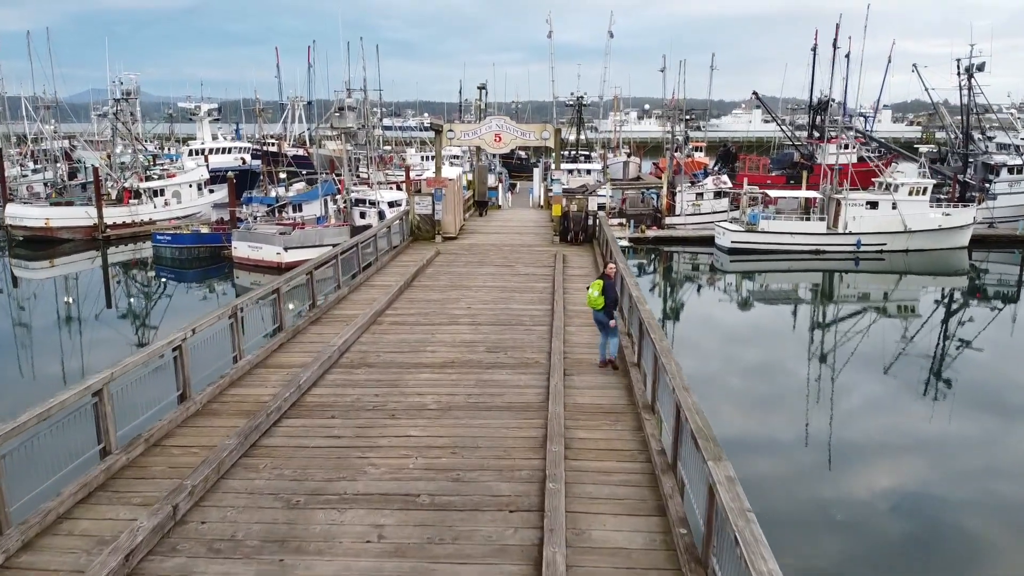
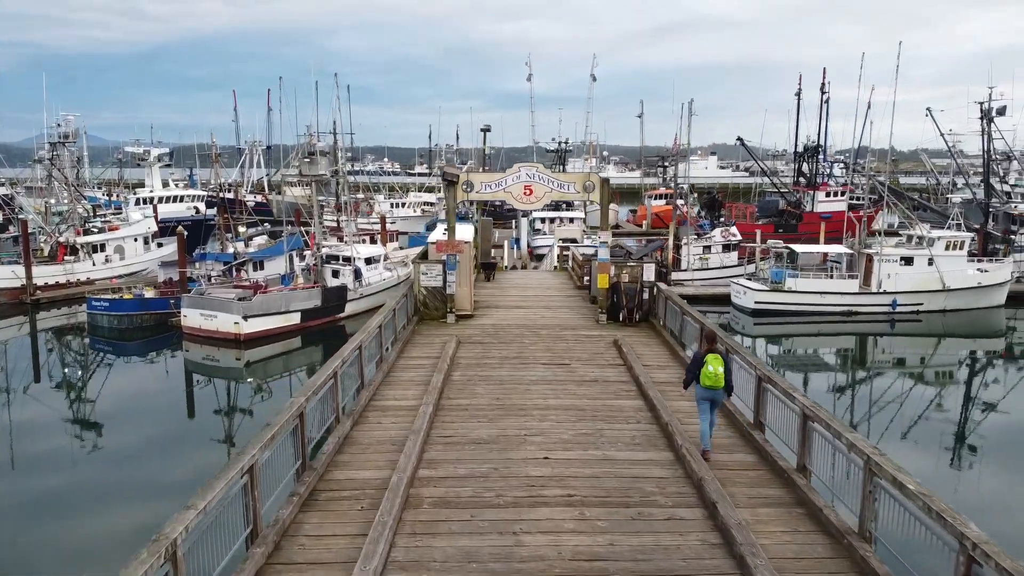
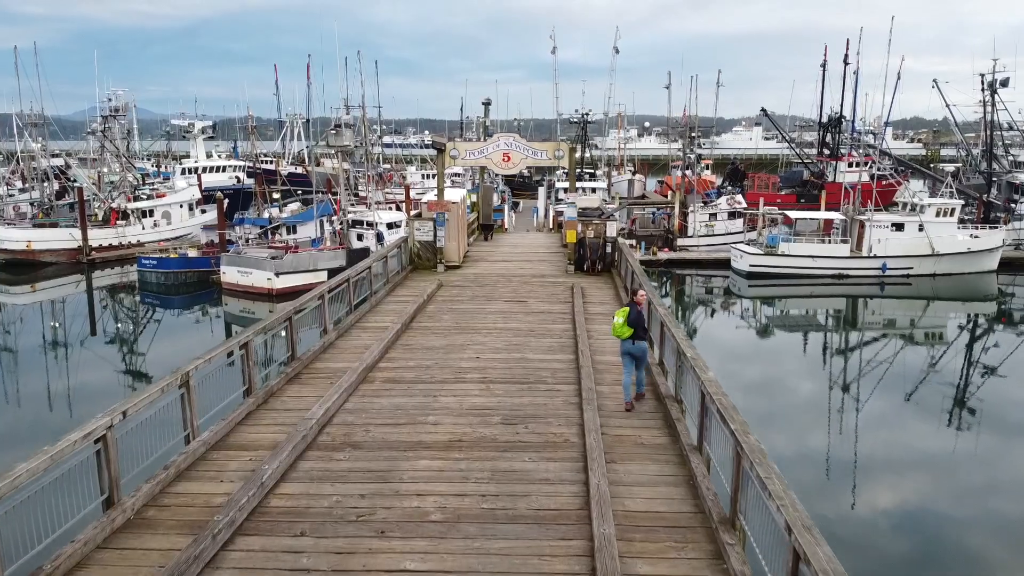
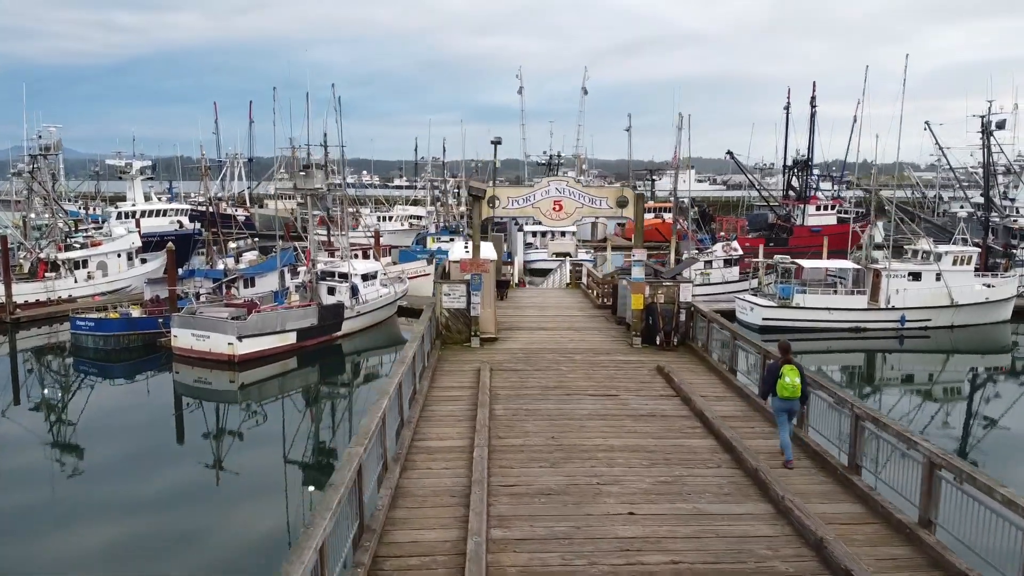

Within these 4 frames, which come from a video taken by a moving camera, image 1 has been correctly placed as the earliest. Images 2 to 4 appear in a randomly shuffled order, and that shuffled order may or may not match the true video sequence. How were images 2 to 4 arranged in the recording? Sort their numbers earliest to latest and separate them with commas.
3, 2, 4
